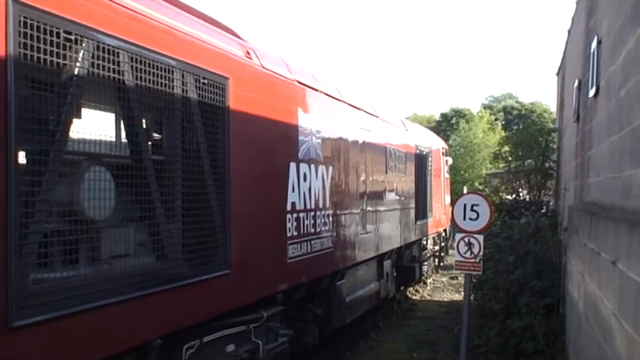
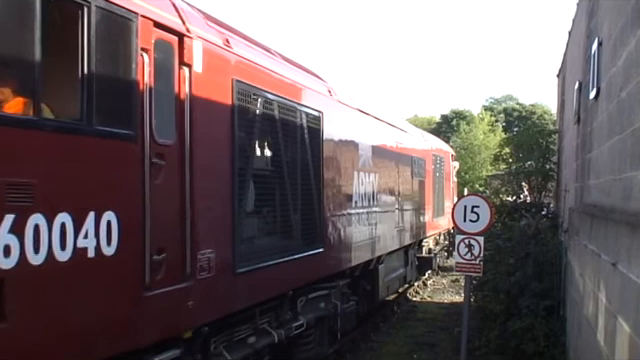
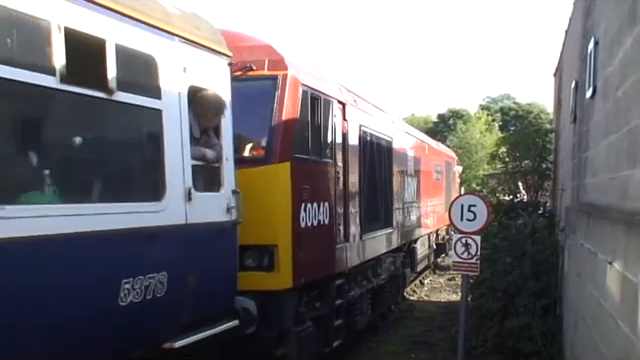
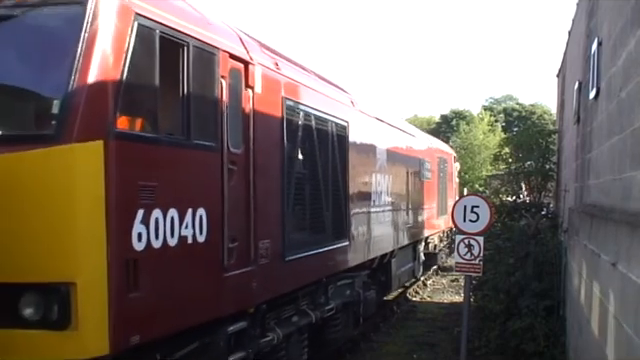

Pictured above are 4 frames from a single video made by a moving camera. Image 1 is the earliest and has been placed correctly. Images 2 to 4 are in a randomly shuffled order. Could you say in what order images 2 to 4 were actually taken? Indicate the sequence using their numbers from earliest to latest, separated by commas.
2, 4, 3
